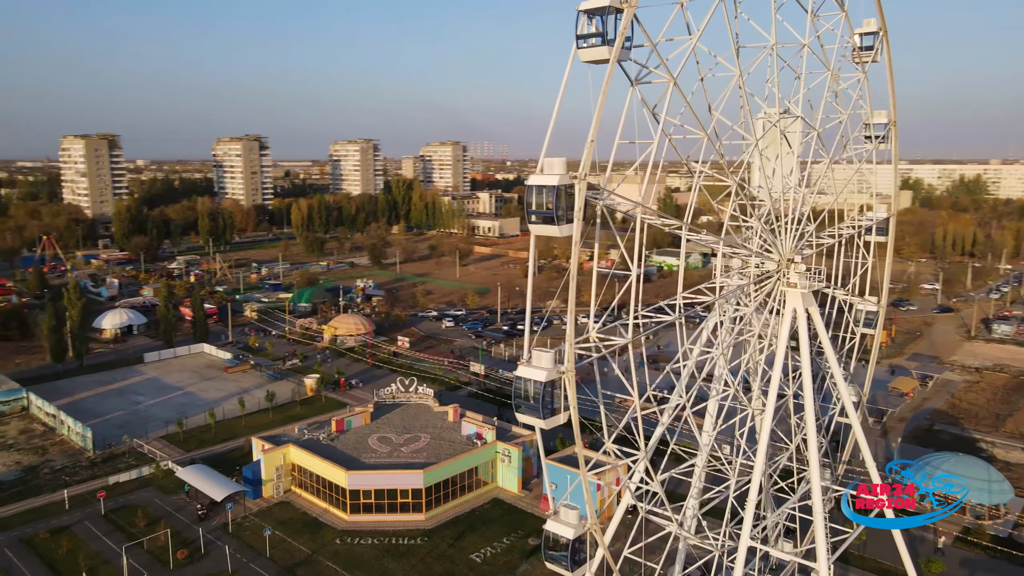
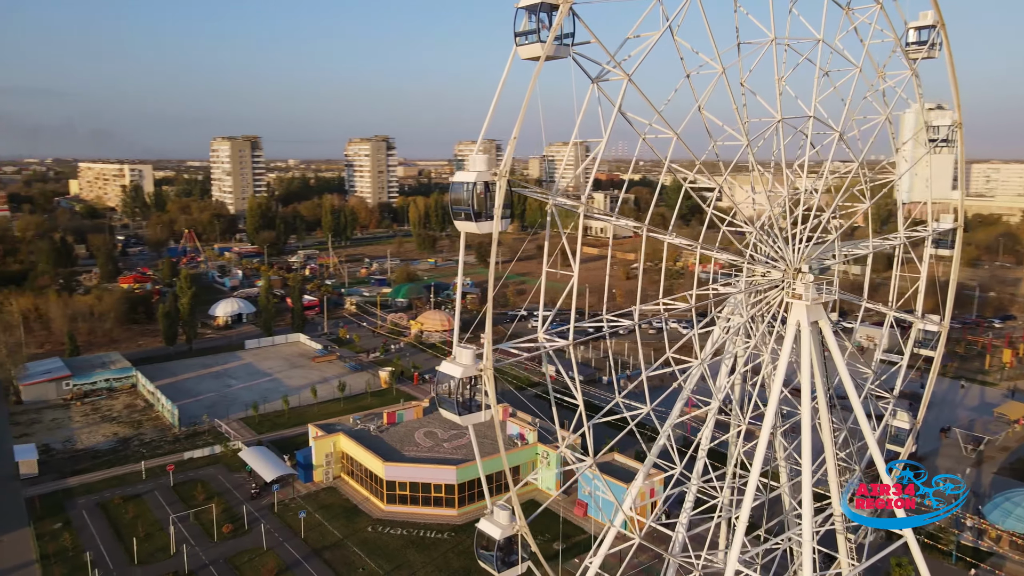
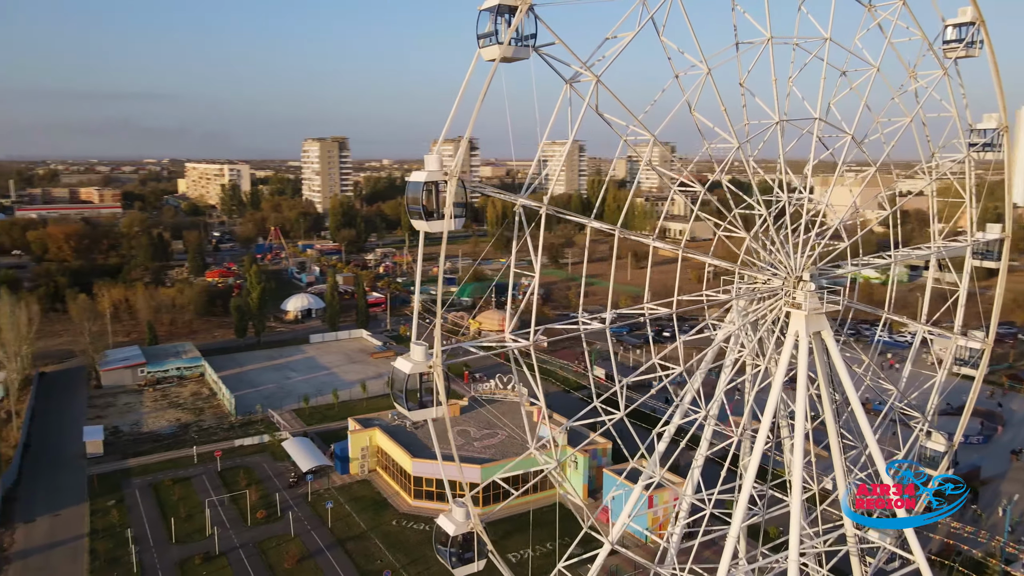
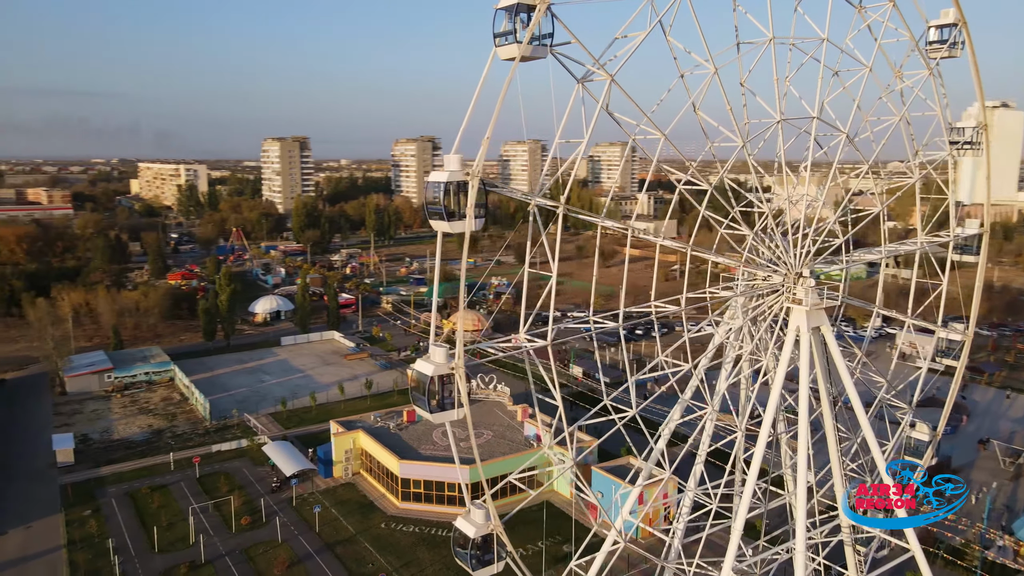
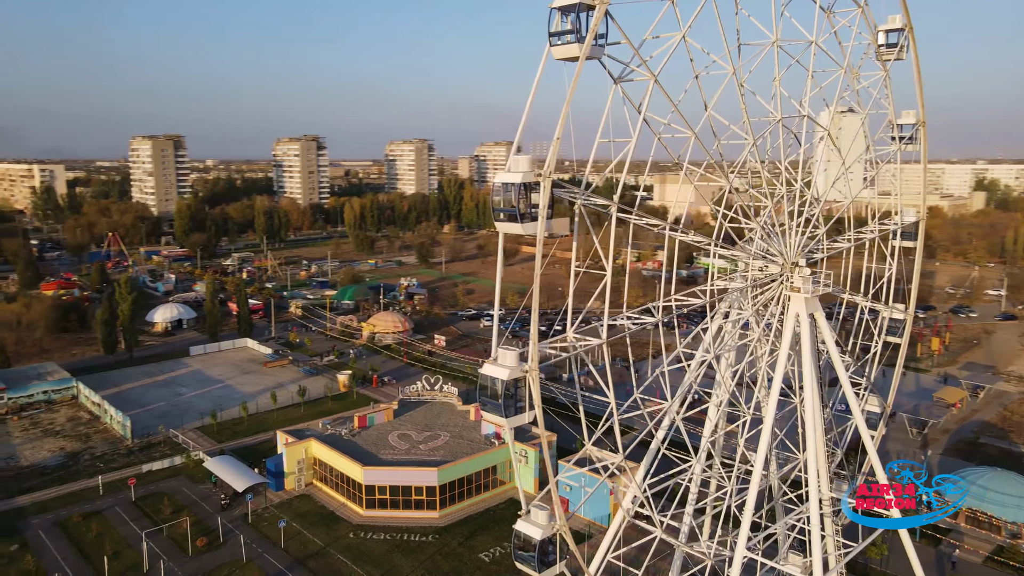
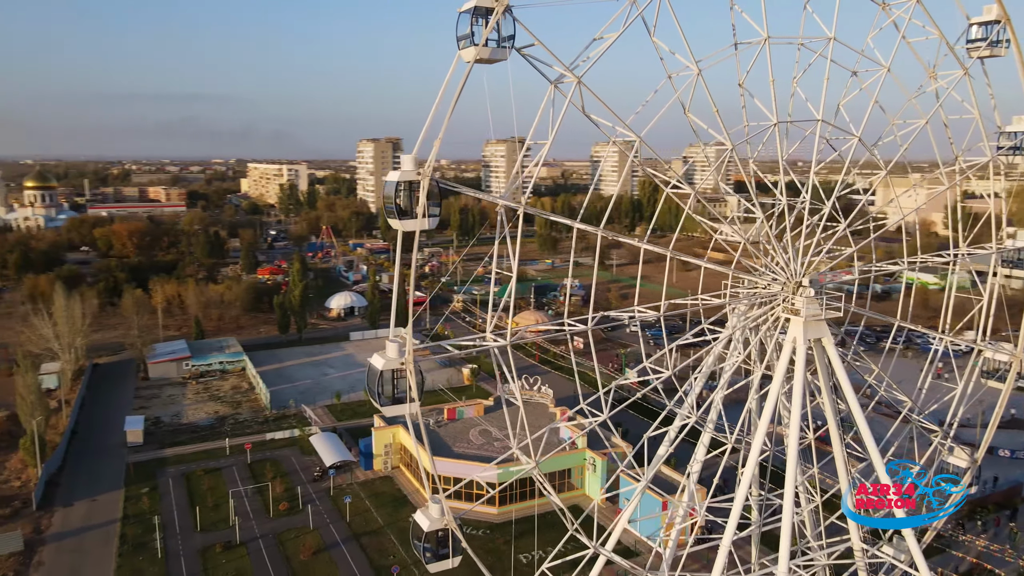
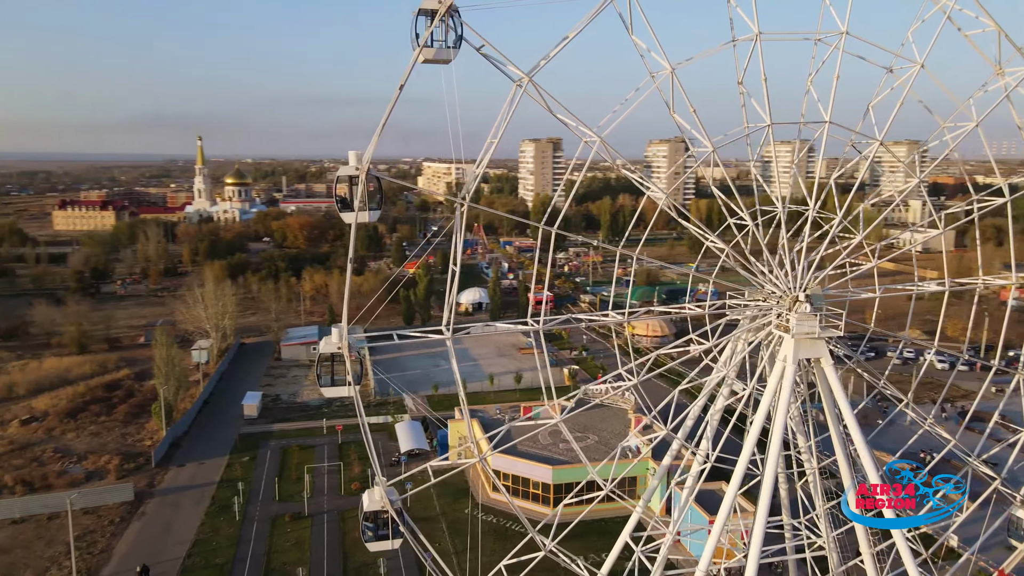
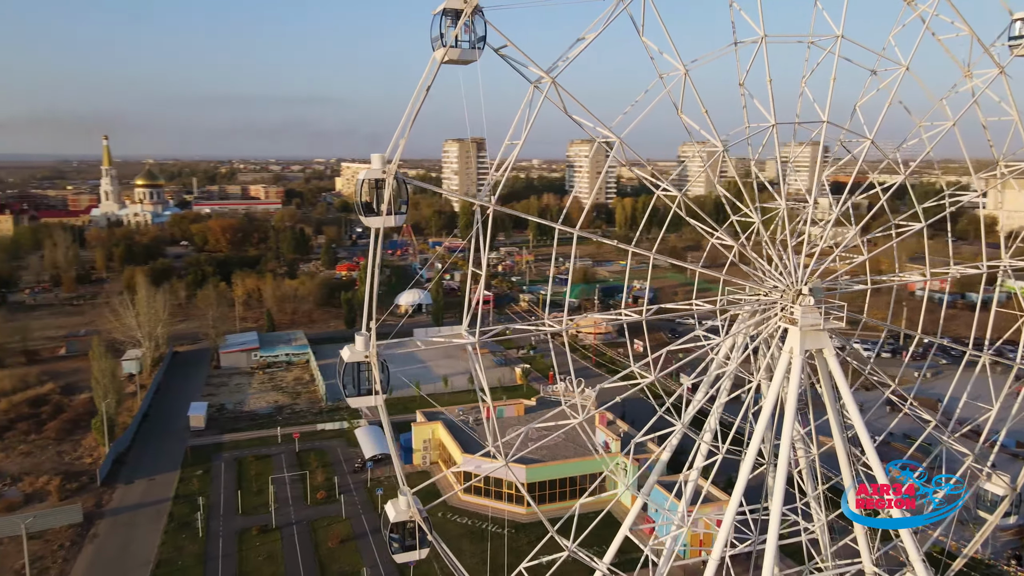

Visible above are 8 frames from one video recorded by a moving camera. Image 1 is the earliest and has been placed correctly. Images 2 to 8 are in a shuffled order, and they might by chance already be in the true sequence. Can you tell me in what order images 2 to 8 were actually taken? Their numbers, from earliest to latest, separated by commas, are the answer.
5, 2, 4, 3, 6, 8, 7
